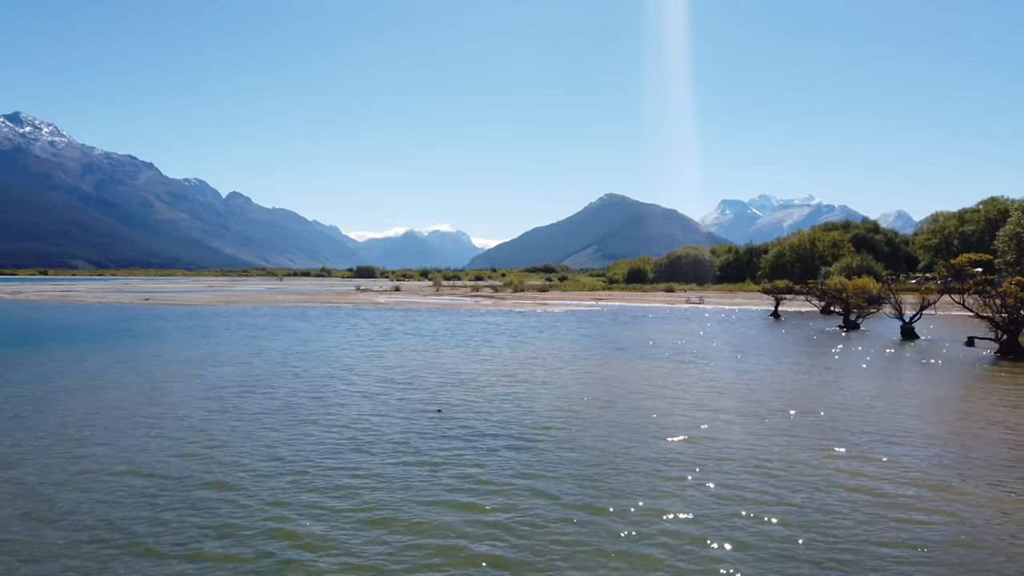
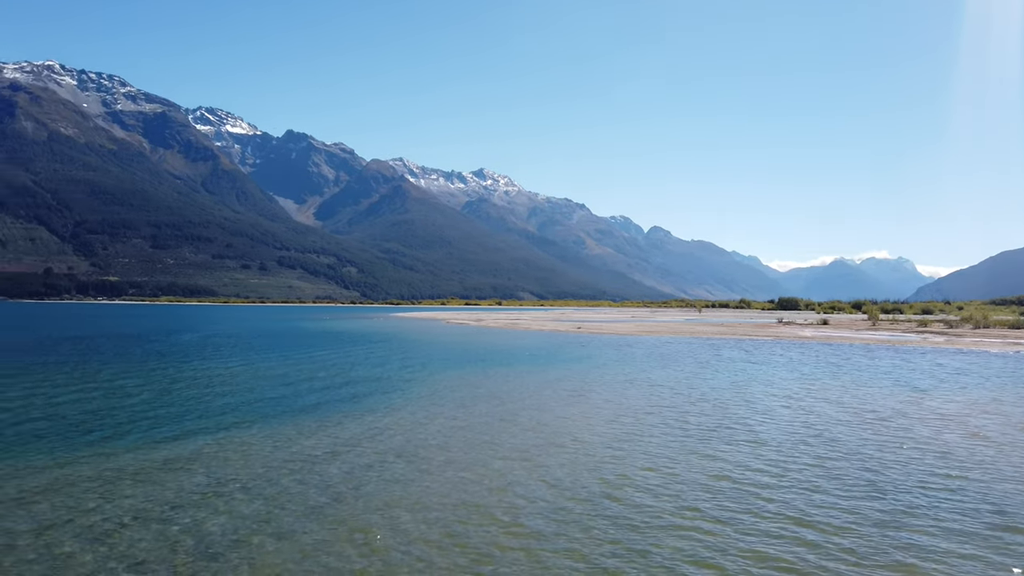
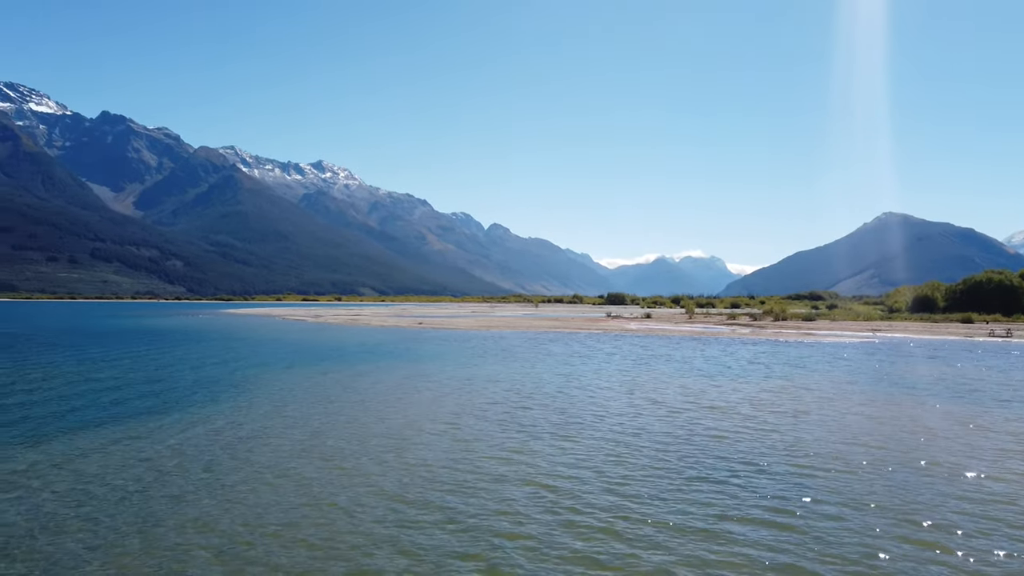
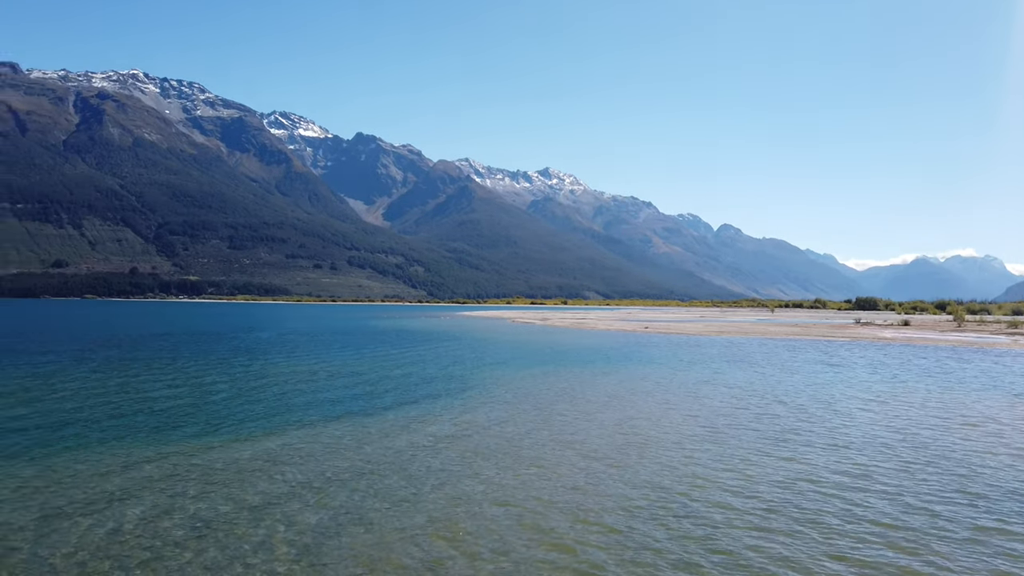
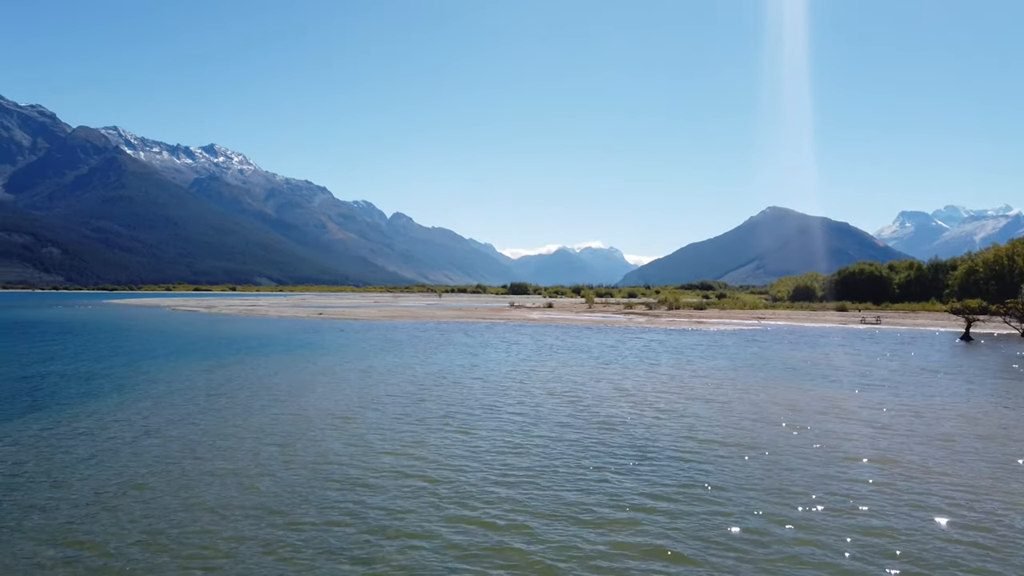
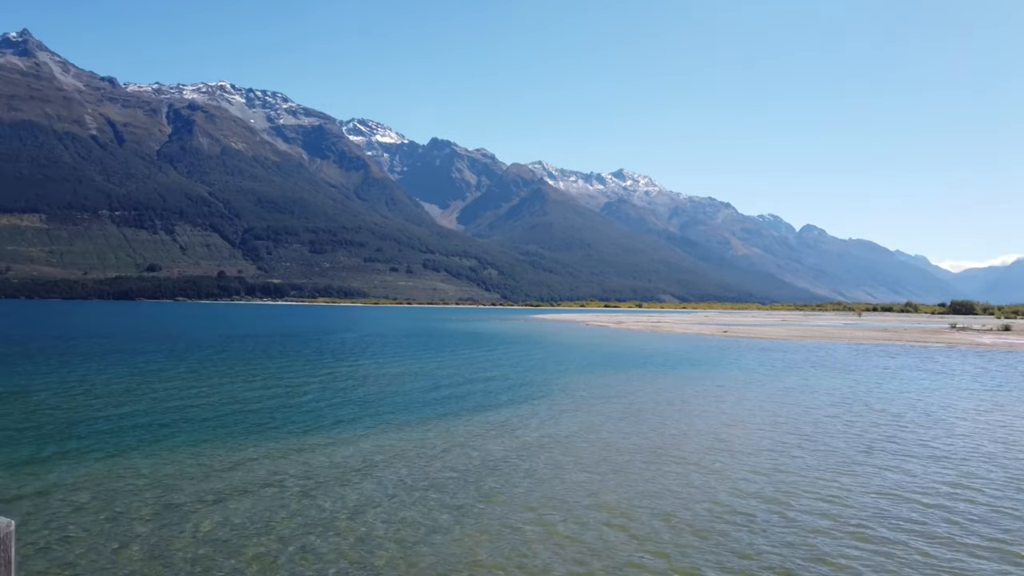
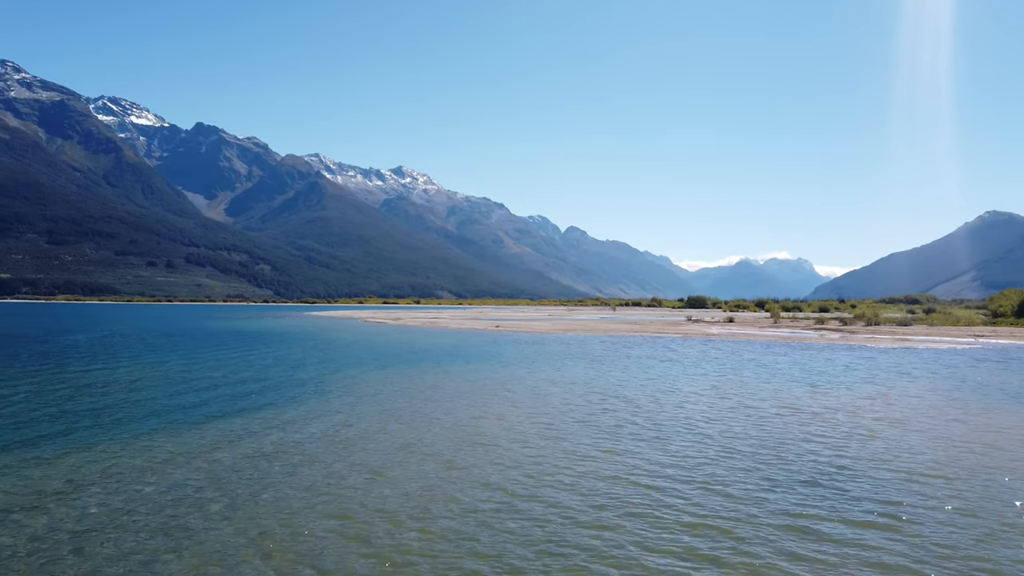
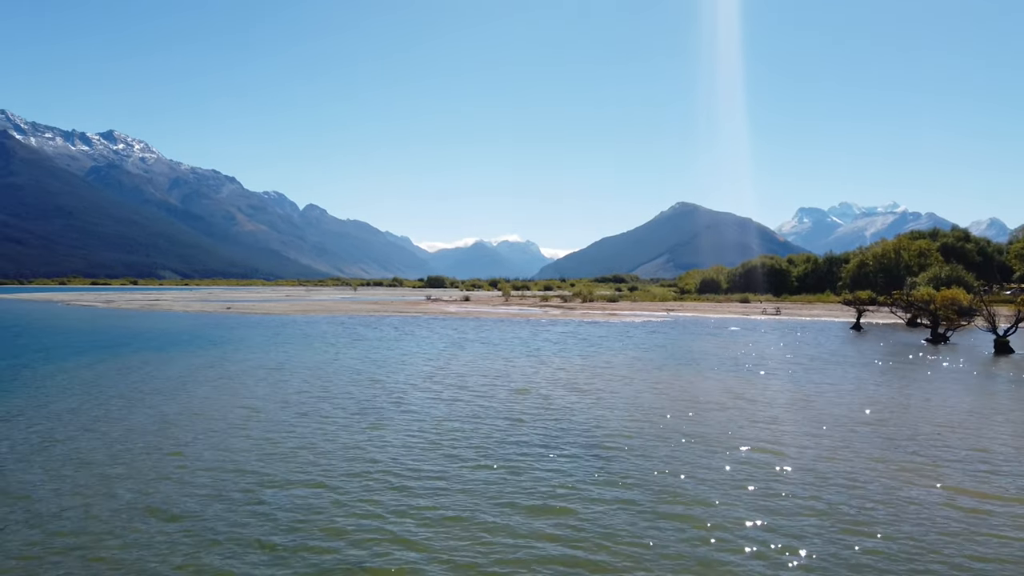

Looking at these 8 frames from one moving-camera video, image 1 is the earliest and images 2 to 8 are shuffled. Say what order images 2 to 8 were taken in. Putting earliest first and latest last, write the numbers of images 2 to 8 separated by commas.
8, 5, 3, 7, 2, 4, 6
